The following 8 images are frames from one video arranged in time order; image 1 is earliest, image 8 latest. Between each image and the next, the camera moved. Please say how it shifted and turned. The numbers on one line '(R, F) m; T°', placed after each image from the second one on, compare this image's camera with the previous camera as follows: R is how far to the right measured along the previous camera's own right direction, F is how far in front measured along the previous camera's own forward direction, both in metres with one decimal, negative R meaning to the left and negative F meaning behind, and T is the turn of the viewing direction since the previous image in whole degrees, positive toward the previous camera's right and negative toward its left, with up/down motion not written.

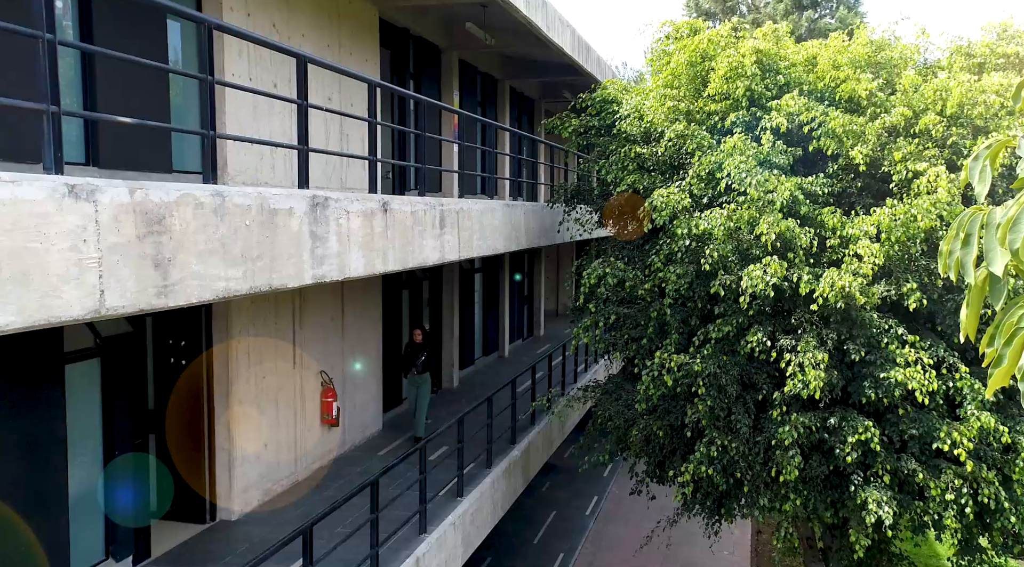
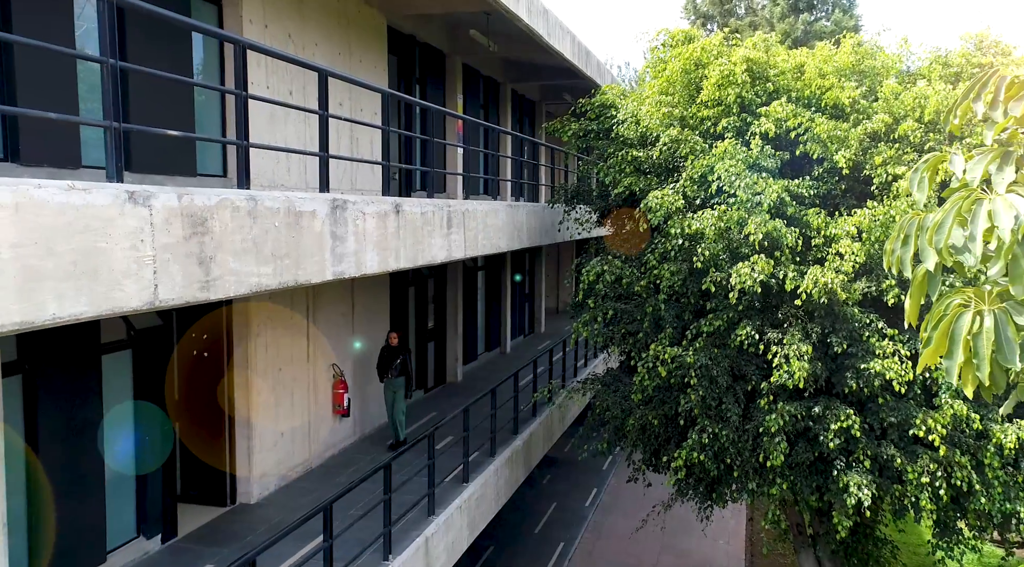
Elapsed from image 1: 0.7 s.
(0.0, -0.4) m; 0°
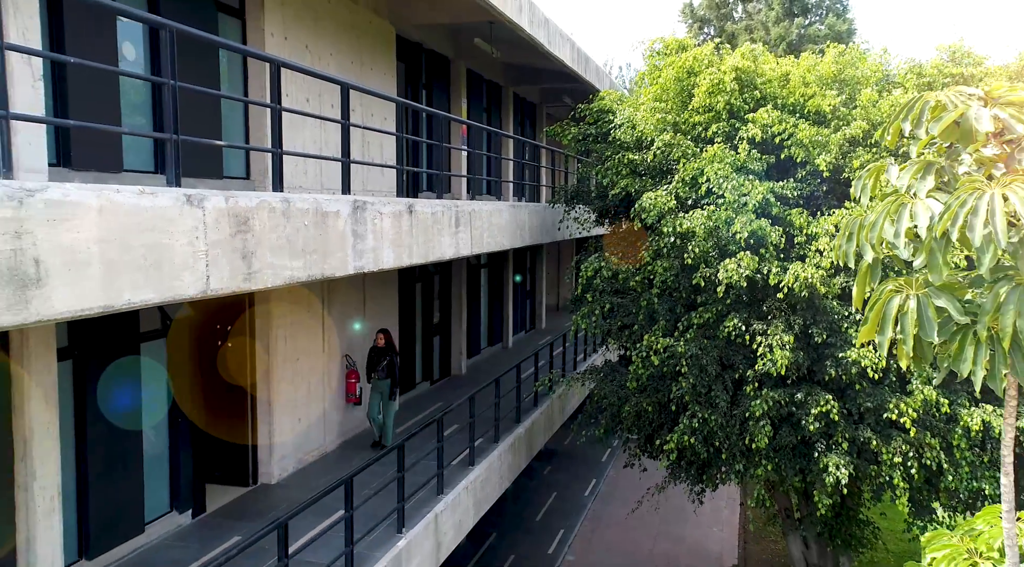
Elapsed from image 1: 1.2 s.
(0.0, -0.6) m; 0°
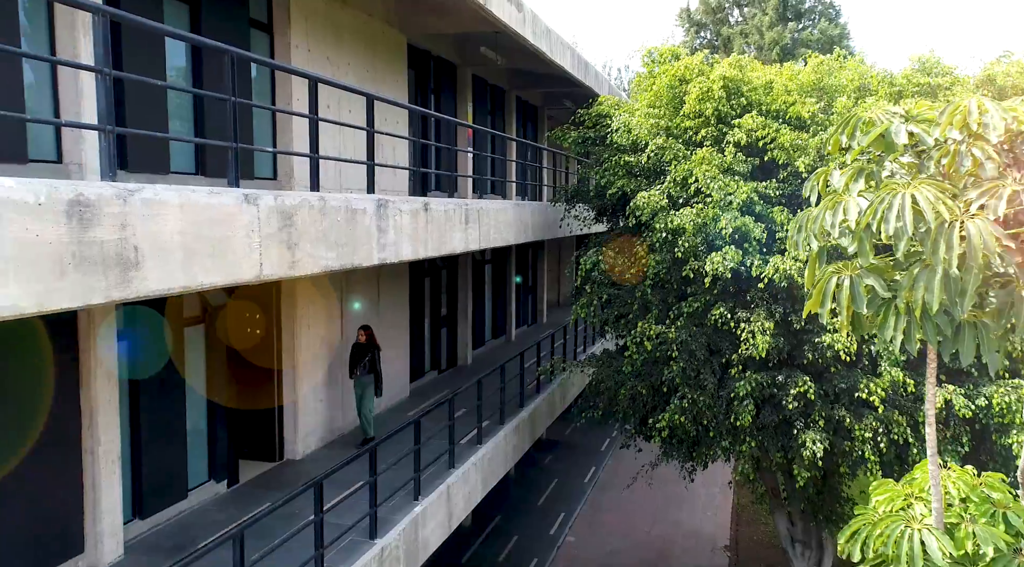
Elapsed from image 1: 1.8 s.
(-0.1, -0.8) m; 0°
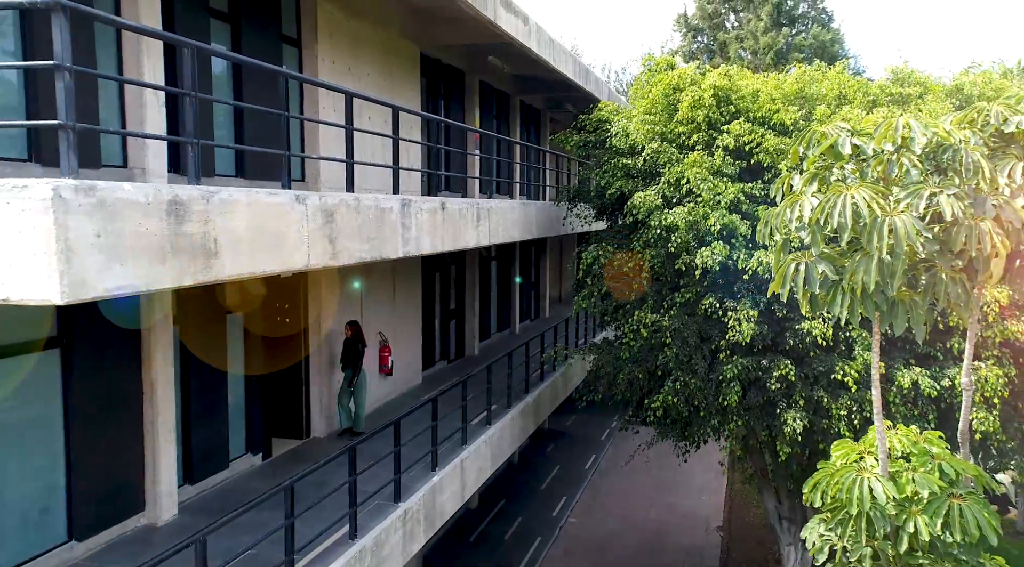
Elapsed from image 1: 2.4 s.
(-0.1, -0.8) m; 0°
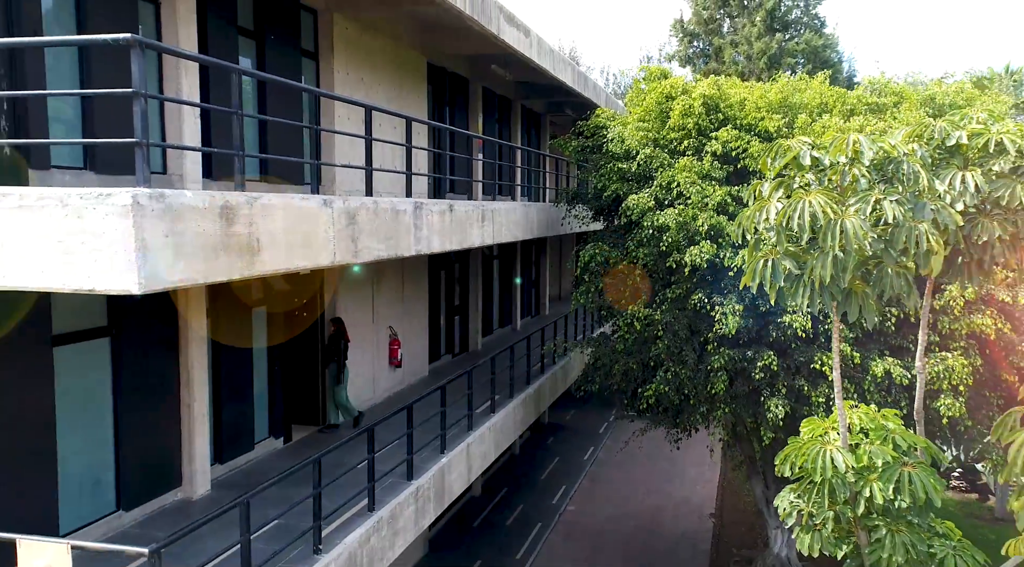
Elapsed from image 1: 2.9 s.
(0.0, -0.7) m; 0°
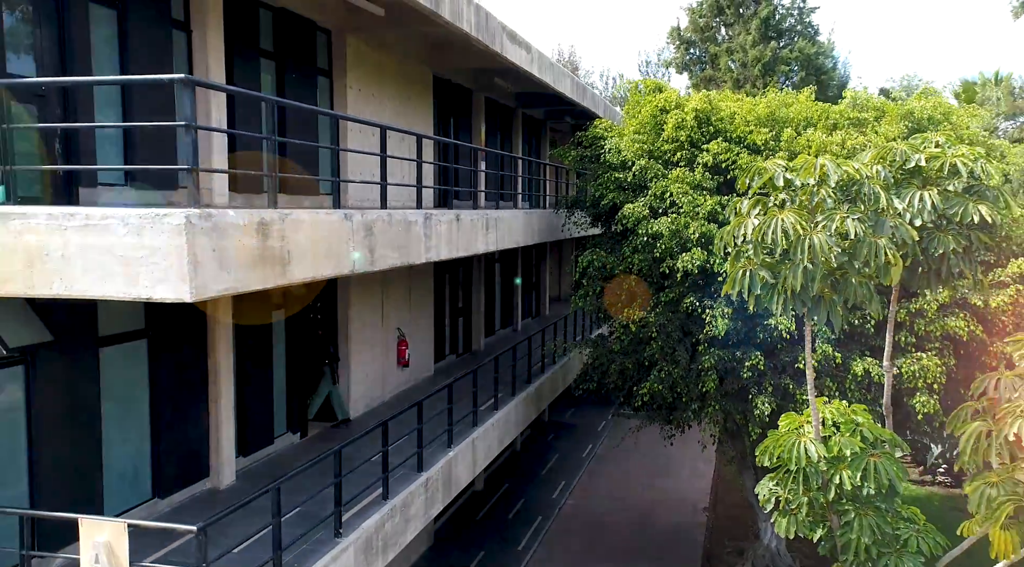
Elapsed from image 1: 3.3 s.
(0.0, -0.6) m; 0°
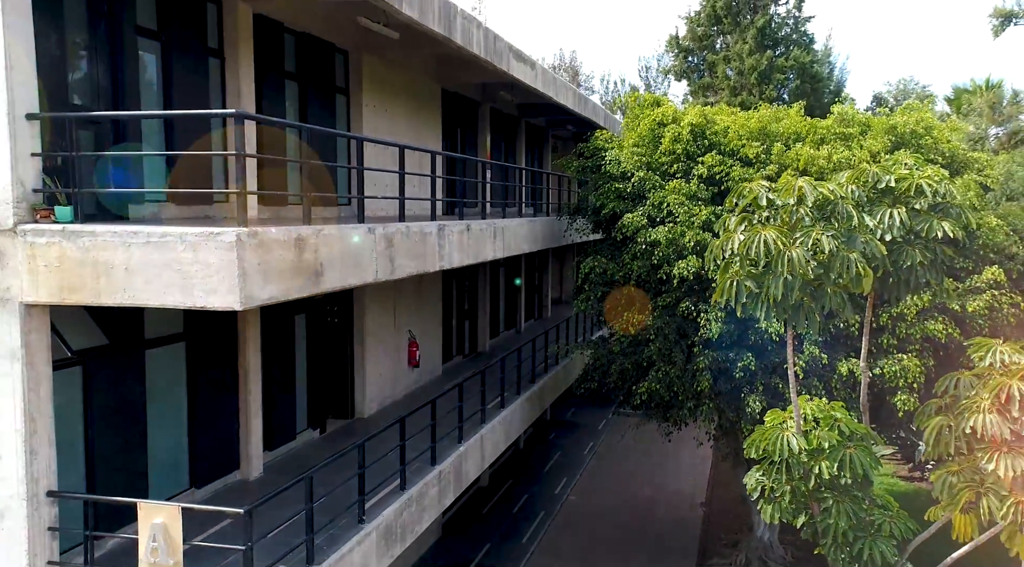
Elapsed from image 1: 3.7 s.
(-0.1, -0.7) m; 0°
